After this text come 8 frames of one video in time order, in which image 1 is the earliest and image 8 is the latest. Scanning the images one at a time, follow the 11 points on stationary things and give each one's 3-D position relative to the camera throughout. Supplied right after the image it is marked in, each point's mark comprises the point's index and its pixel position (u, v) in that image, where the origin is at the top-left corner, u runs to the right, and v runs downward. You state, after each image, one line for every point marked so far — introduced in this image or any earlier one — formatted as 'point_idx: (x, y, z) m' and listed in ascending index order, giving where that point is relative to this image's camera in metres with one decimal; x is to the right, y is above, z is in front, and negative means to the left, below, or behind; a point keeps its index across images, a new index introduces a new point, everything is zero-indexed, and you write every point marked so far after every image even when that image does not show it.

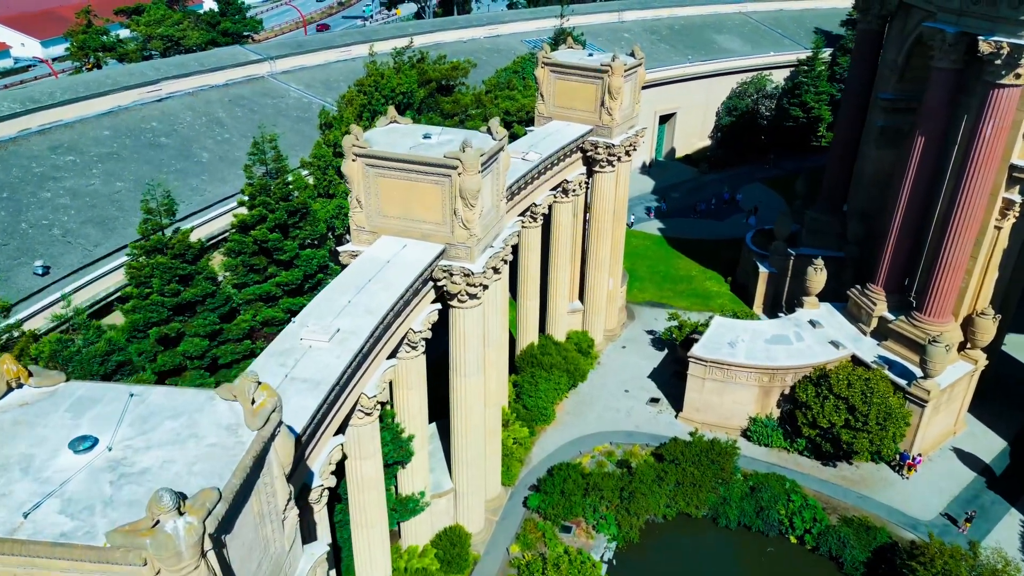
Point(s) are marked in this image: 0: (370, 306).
0: (-3.8, -0.5, +19.1) m
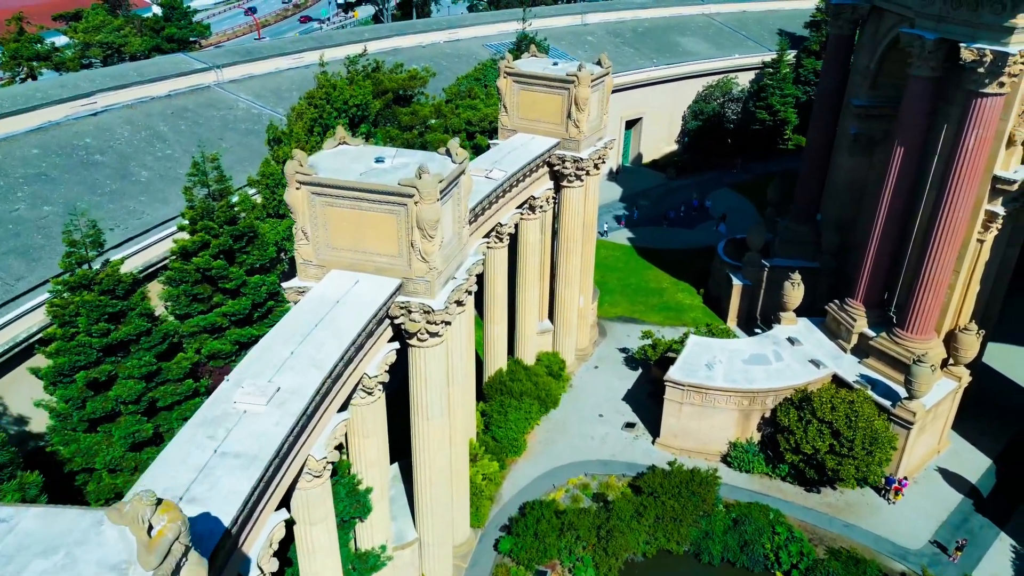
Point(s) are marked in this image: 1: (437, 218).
0: (-4.6, -1.6, +17.0) m
1: (-2.0, +1.9, +19.6) m
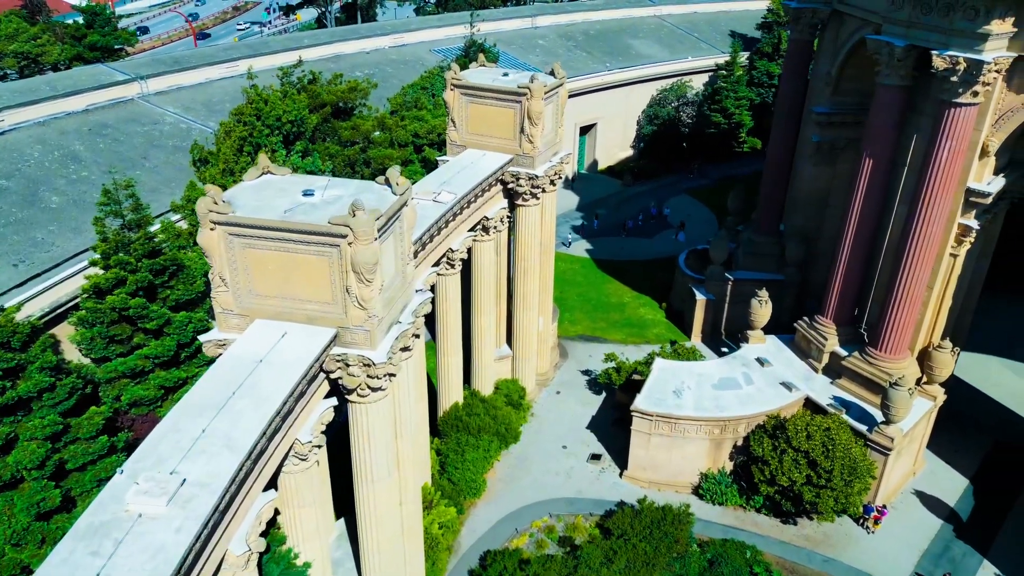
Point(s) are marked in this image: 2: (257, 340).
0: (-5.6, -2.9, +14.4) m
1: (-3.3, +0.7, +17.1) m
2: (-6.3, -1.3, +17.8) m
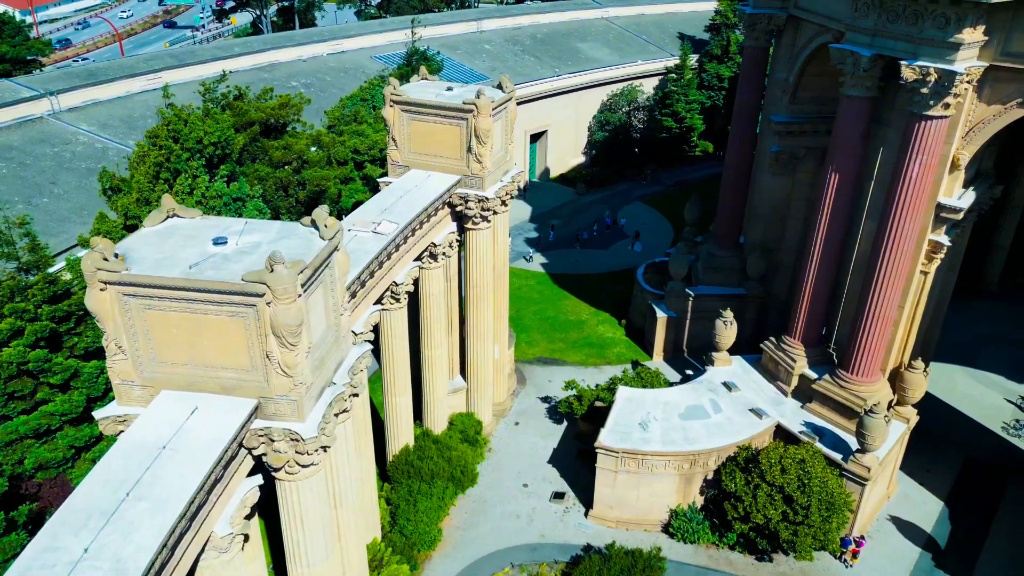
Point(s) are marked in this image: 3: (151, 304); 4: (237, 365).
0: (-6.4, -4.3, +11.8) m
1: (-4.3, -0.7, +14.6) m
2: (-7.3, -2.7, +15.1) m
3: (-7.4, -0.3, +14.8) m
4: (-5.8, -1.6, +15.3) m
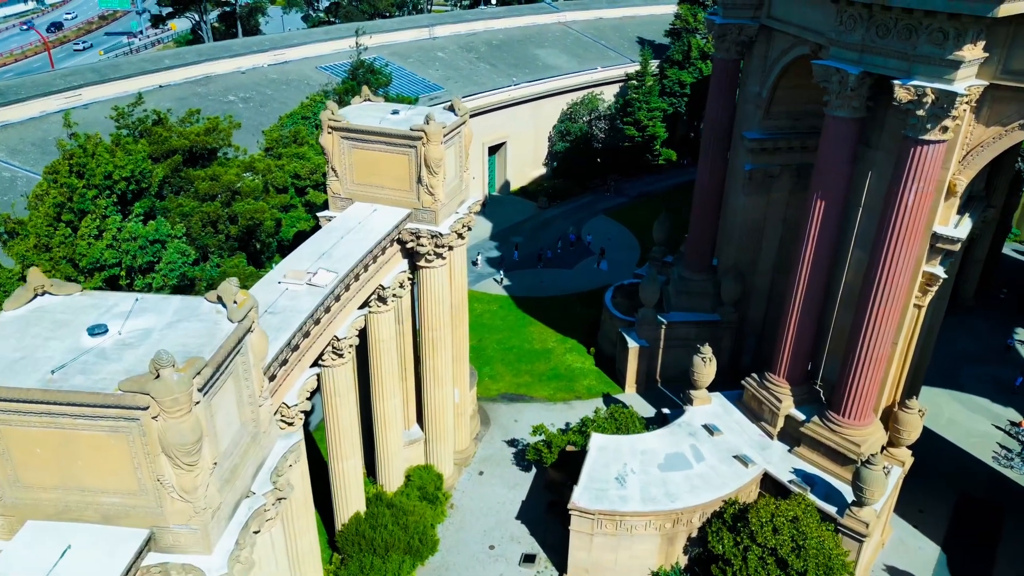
0: (-6.8, -6.1, +8.6) m
1: (-5.0, -2.3, +11.5) m
2: (-8.0, -4.4, +11.8) m
3: (-8.1, -2.1, +11.5) m
4: (-6.5, -3.4, +12.1) m
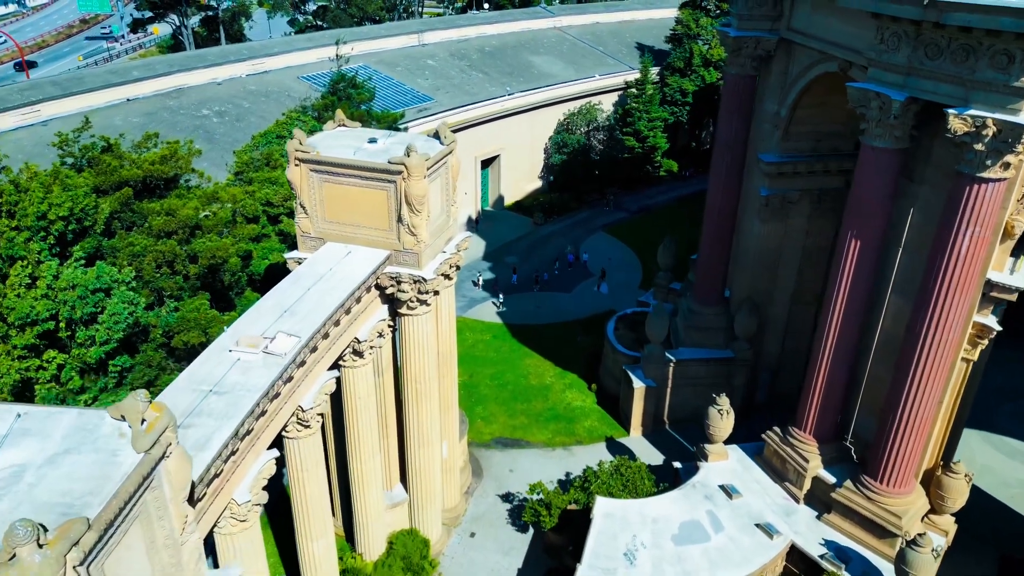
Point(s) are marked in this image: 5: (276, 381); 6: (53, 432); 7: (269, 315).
0: (-6.9, -7.7, +5.5) m
1: (-5.1, -4.0, +8.5) m
2: (-8.1, -6.1, +8.7) m
3: (-8.2, -3.7, +8.4) m
4: (-6.6, -5.0, +9.0) m
5: (-5.4, -2.1, +16.7) m
6: (-6.6, -2.0, +10.4) m
7: (-6.3, -0.7, +18.8) m
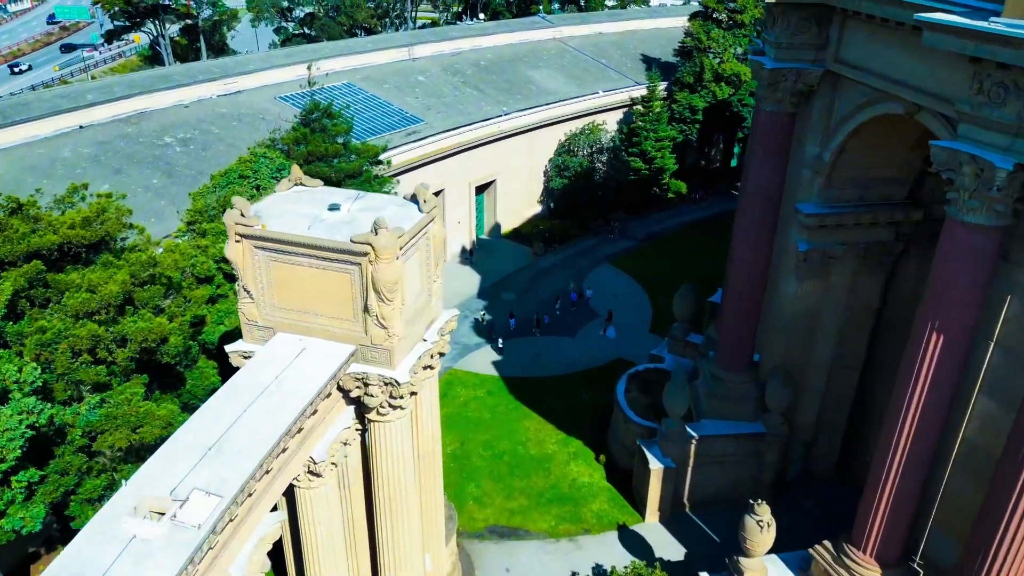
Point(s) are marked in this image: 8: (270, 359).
0: (-7.0, -10.3, +1.0) m
1: (-5.2, -6.6, +4.0) m
2: (-8.1, -8.7, +4.3) m
3: (-8.3, -6.3, +4.0) m
4: (-6.7, -7.6, +4.5) m
5: (-5.5, -4.7, +12.2) m
6: (-6.7, -4.6, +5.9) m
7: (-6.4, -3.3, +14.3) m
8: (-5.9, -1.7, +17.7) m
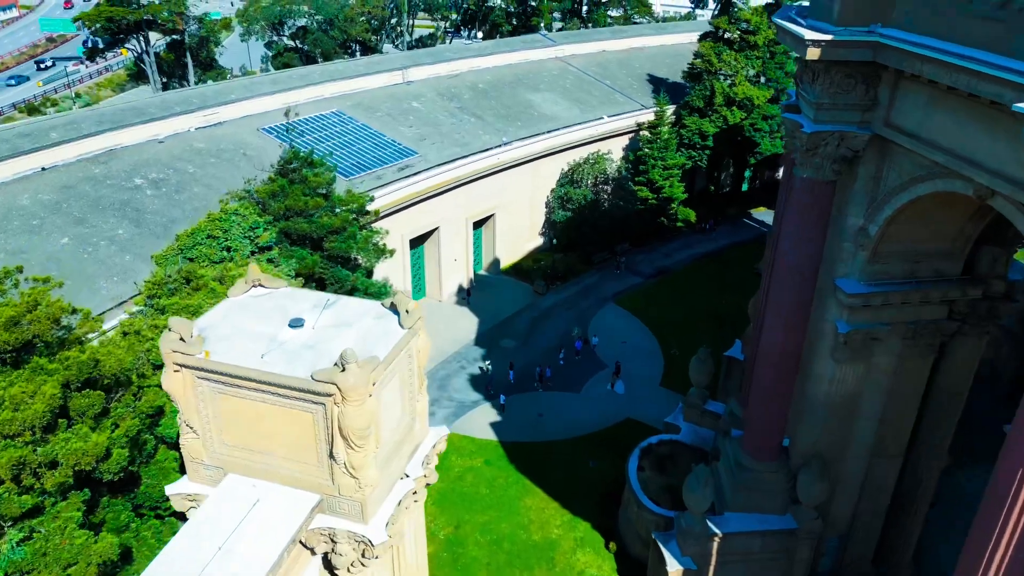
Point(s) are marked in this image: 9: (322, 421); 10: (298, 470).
0: (-7.0, -13.1, -2.2) m
1: (-5.2, -9.4, +0.8) m
2: (-8.2, -11.5, +1.1) m
3: (-8.3, -9.2, +0.8) m
4: (-6.7, -10.4, +1.4) m
5: (-5.5, -7.5, +9.0) m
6: (-6.7, -7.4, +2.7) m
7: (-6.4, -6.1, +11.2) m
8: (-6.0, -4.5, +14.5) m
9: (-3.8, -2.6, +14.2) m
10: (-4.4, -3.7, +14.9) m
